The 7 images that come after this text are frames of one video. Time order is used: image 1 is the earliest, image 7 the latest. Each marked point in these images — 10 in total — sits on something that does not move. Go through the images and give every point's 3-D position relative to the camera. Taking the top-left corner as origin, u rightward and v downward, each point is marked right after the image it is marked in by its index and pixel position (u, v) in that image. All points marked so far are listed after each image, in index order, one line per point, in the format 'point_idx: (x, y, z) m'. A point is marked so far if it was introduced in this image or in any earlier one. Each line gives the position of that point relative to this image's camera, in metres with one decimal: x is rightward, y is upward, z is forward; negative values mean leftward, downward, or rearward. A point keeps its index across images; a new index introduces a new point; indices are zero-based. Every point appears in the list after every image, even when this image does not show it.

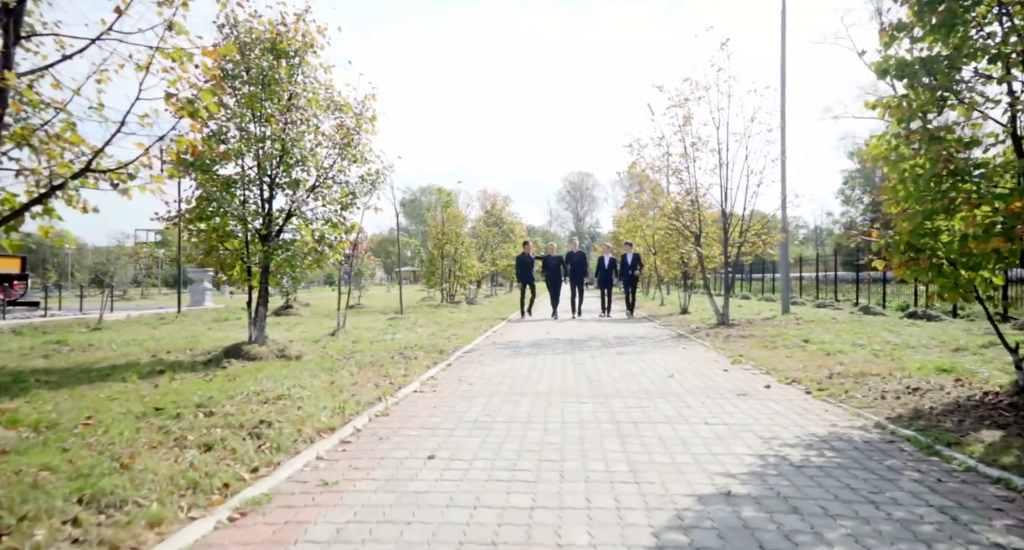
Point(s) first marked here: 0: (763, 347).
0: (+4.4, -1.3, +10.5) m
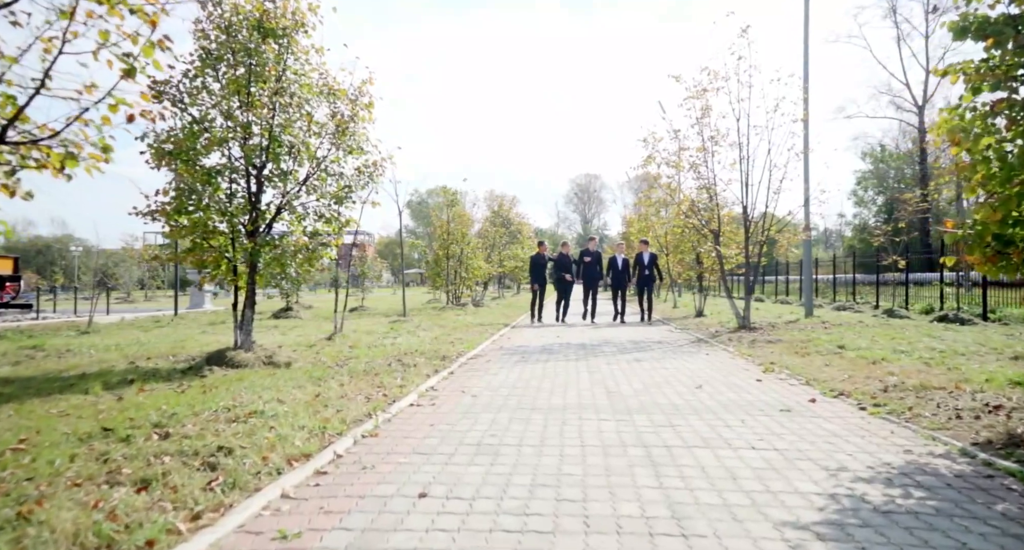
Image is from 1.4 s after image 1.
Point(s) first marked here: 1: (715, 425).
0: (+4.5, -1.3, +9.6) m
1: (+1.8, -1.3, +5.2) m
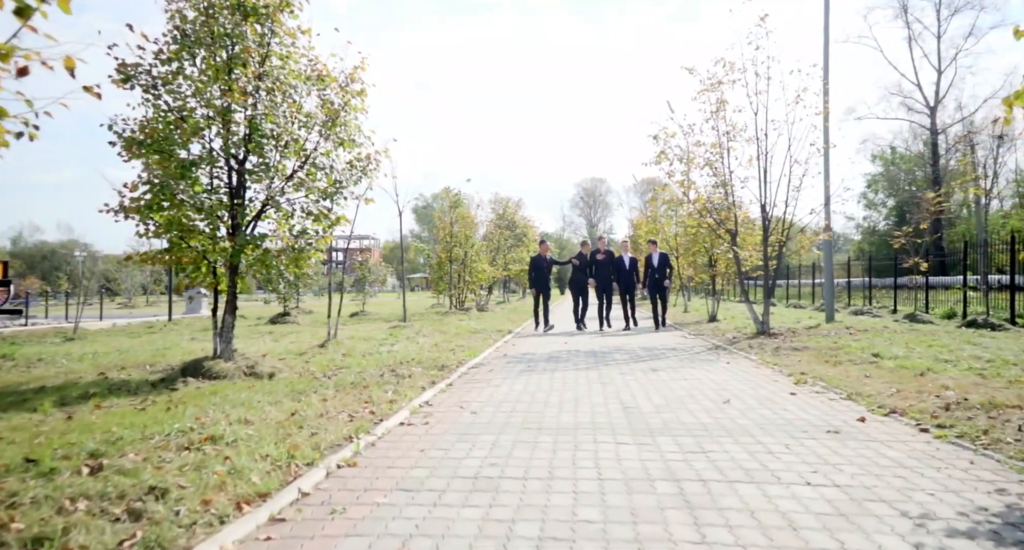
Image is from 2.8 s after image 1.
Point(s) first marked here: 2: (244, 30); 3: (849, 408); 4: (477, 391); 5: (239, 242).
0: (+4.6, -1.3, +8.8) m
1: (+1.8, -1.3, +4.4) m
2: (-3.5, +3.2, +7.9) m
3: (+3.3, -1.3, +5.9) m
4: (-0.4, -1.4, +7.2) m
5: (-3.6, +0.5, +8.0) m
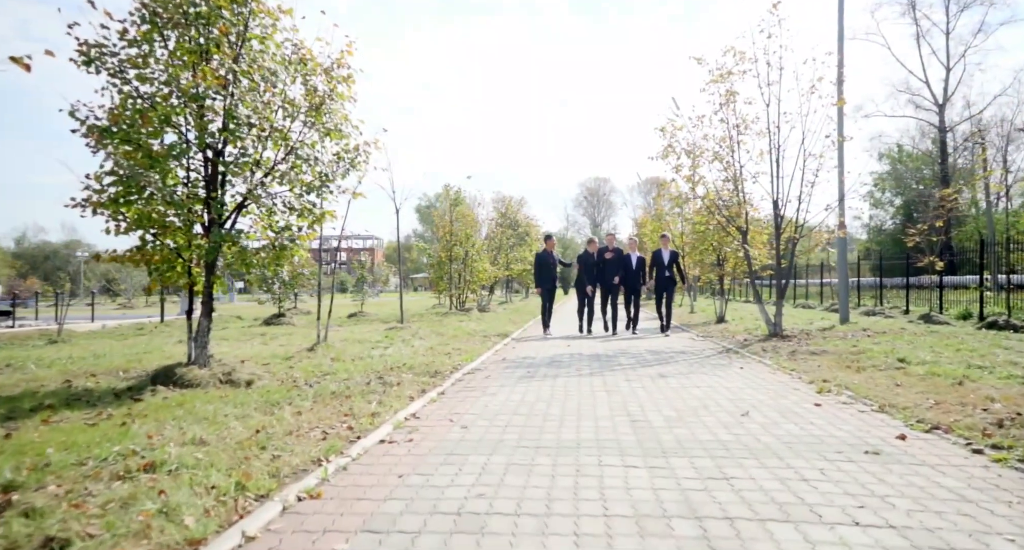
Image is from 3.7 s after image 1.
0: (+4.6, -1.3, +8.2) m
1: (+1.8, -1.3, +3.8) m
2: (-3.5, +3.2, +7.3) m
3: (+3.3, -1.3, +5.3) m
4: (-0.4, -1.4, +6.5) m
5: (-3.7, +0.5, +7.4) m
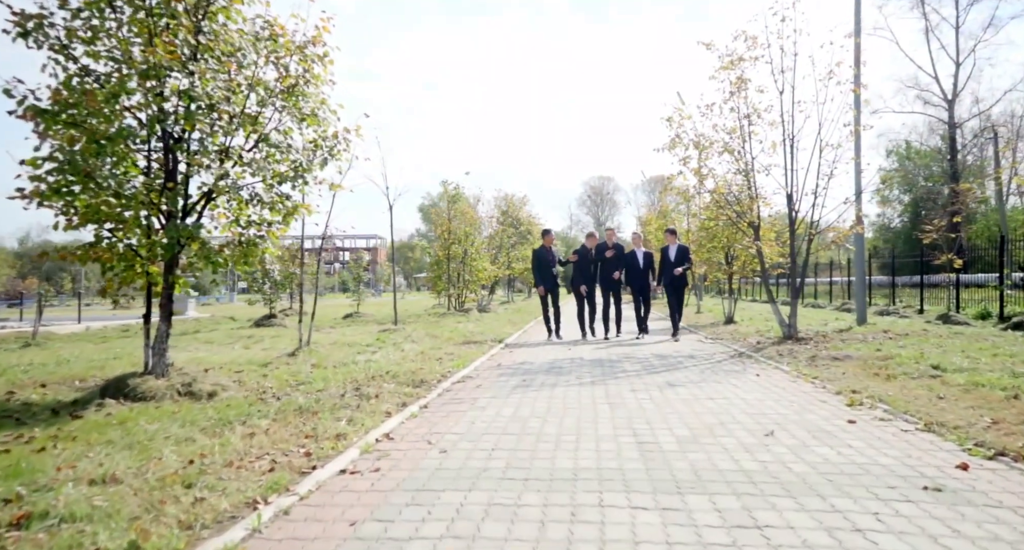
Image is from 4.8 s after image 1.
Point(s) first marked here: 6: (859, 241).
0: (+4.5, -1.3, +7.4) m
1: (+1.7, -1.3, +3.1) m
2: (-3.6, +3.2, +6.5) m
3: (+3.2, -1.3, +4.5) m
4: (-0.5, -1.4, +5.8) m
5: (-3.7, +0.5, +6.7) m
6: (+8.9, +0.9, +15.5) m
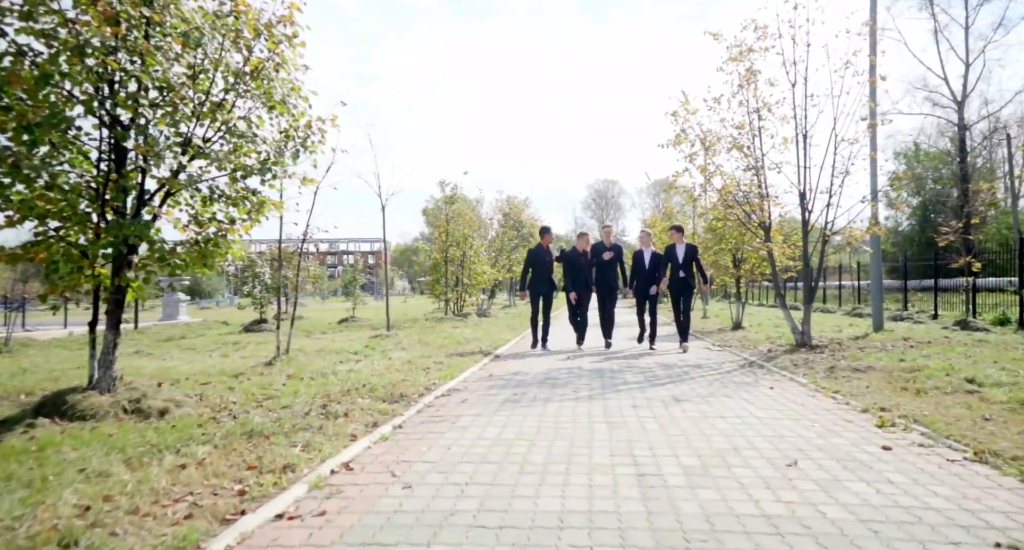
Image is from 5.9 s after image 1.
0: (+4.4, -1.3, +6.7) m
1: (+1.5, -1.3, +2.3) m
2: (-3.8, +3.2, +5.9) m
3: (+3.0, -1.3, +3.8) m
4: (-0.7, -1.4, +5.1) m
5: (-3.9, +0.4, +6.0) m
6: (+8.9, +0.8, +14.8) m
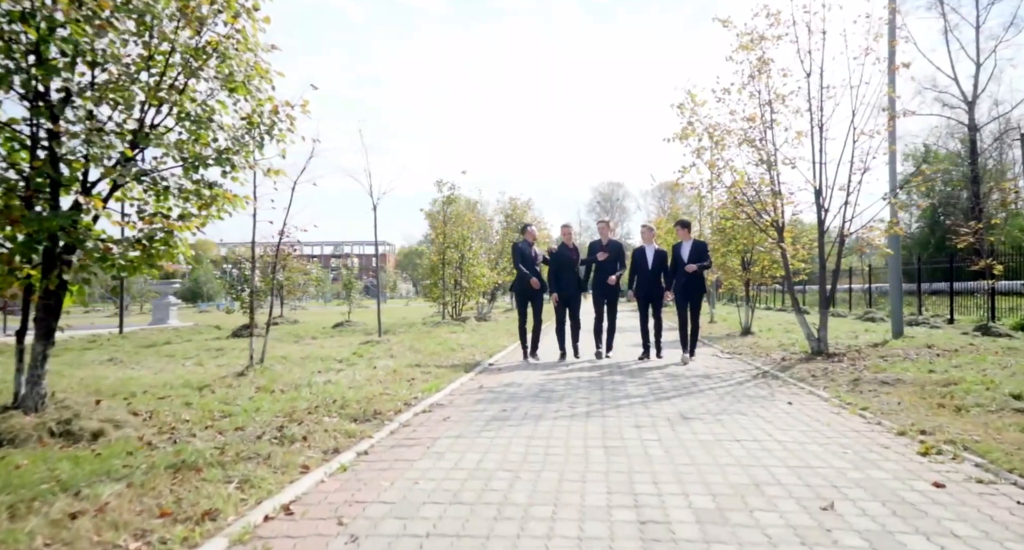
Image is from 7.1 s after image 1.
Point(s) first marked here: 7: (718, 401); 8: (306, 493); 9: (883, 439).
0: (+4.2, -1.3, +5.9) m
1: (+1.3, -1.3, +1.6) m
2: (-3.9, +3.2, +5.2) m
3: (+2.9, -1.3, +3.0) m
4: (-0.8, -1.4, +4.3) m
5: (-4.0, +0.4, +5.3) m
6: (+8.8, +0.7, +14.0) m
7: (+2.4, -1.5, +7.2) m
8: (-1.3, -1.4, +3.8) m
9: (+3.2, -1.4, +5.2) m
